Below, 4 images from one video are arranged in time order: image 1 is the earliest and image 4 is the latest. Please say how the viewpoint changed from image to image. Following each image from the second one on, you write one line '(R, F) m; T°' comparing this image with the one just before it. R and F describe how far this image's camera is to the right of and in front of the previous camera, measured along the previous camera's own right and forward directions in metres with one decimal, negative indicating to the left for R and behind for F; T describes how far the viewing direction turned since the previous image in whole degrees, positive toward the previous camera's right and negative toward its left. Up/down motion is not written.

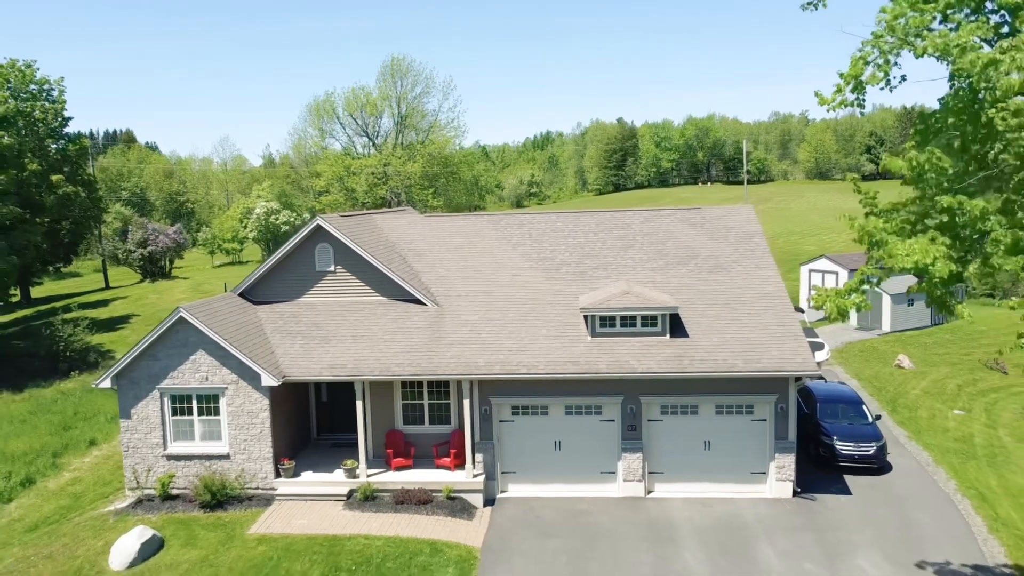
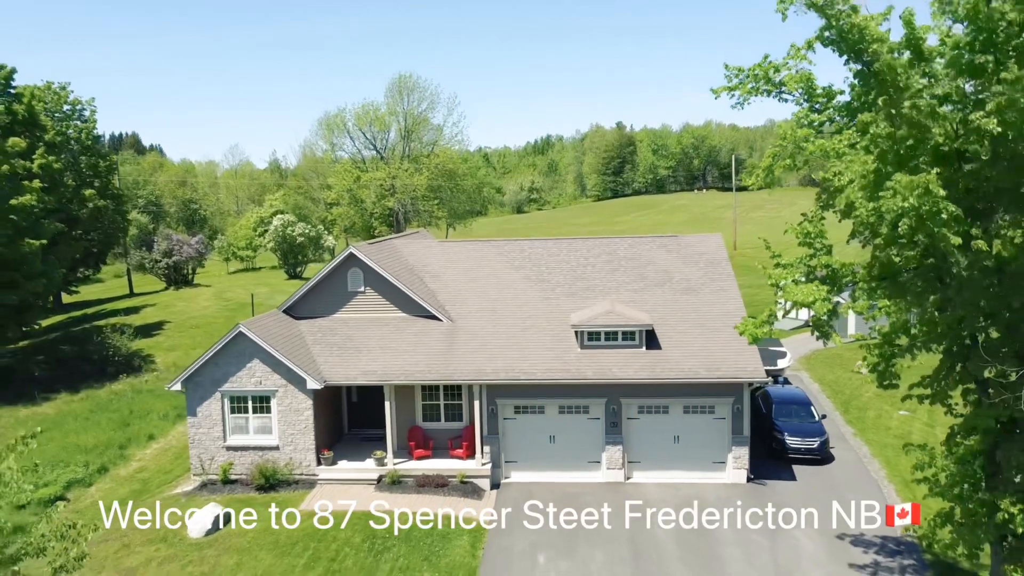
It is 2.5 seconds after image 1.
(-0.1, -3.5) m; 0°
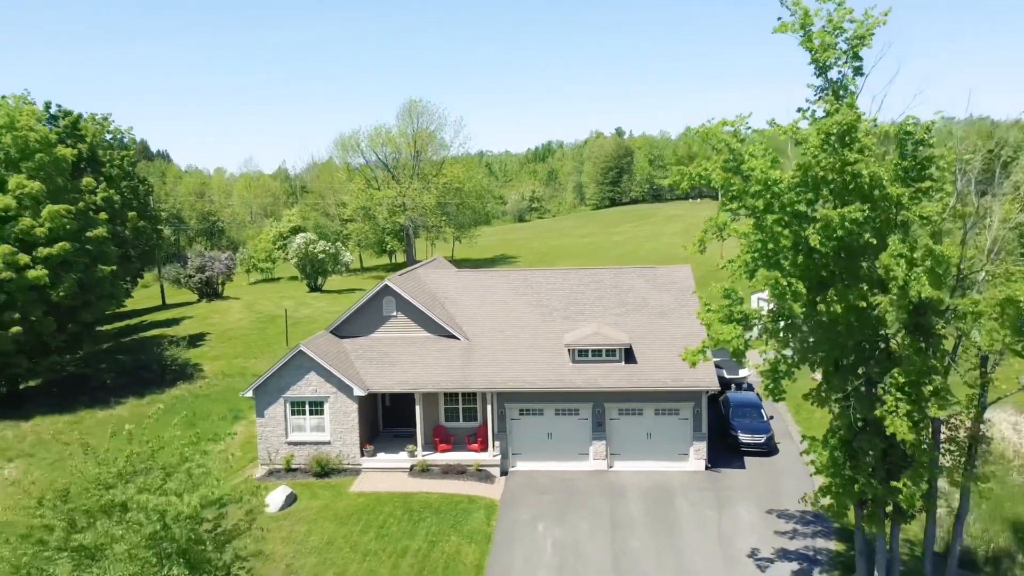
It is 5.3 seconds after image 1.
(-0.1, -5.2) m; 0°
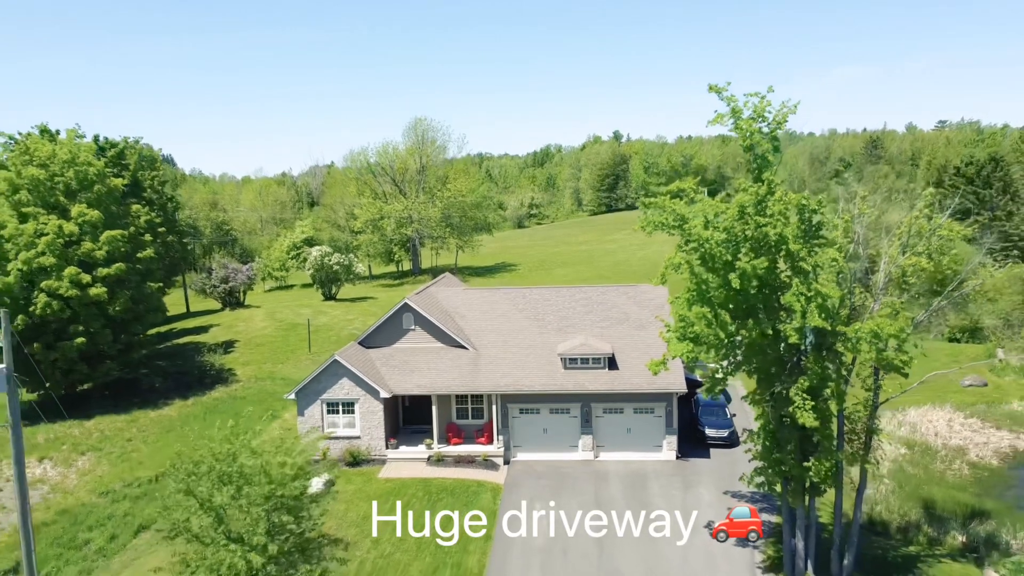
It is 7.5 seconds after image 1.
(-0.1, -4.8) m; 0°
